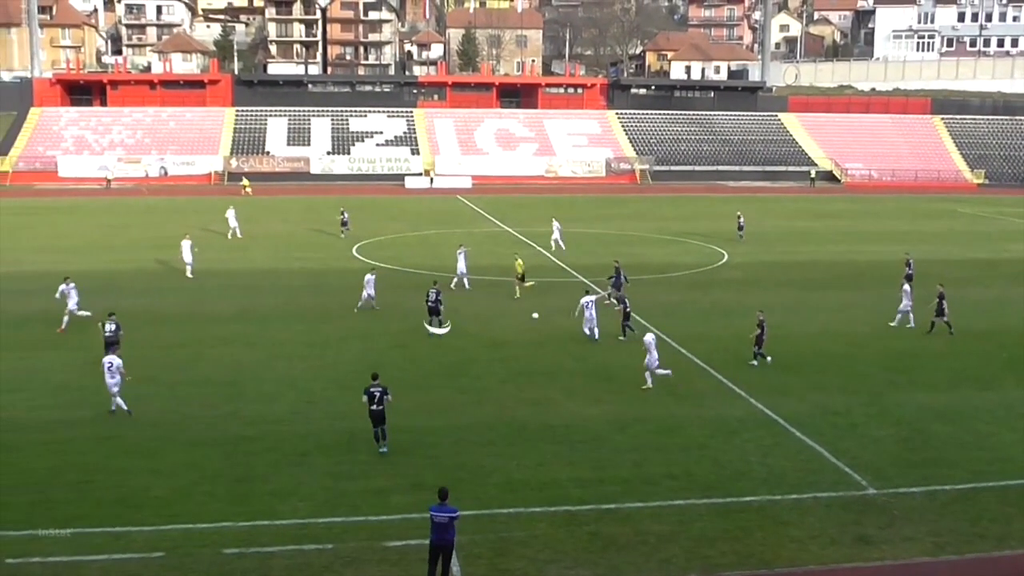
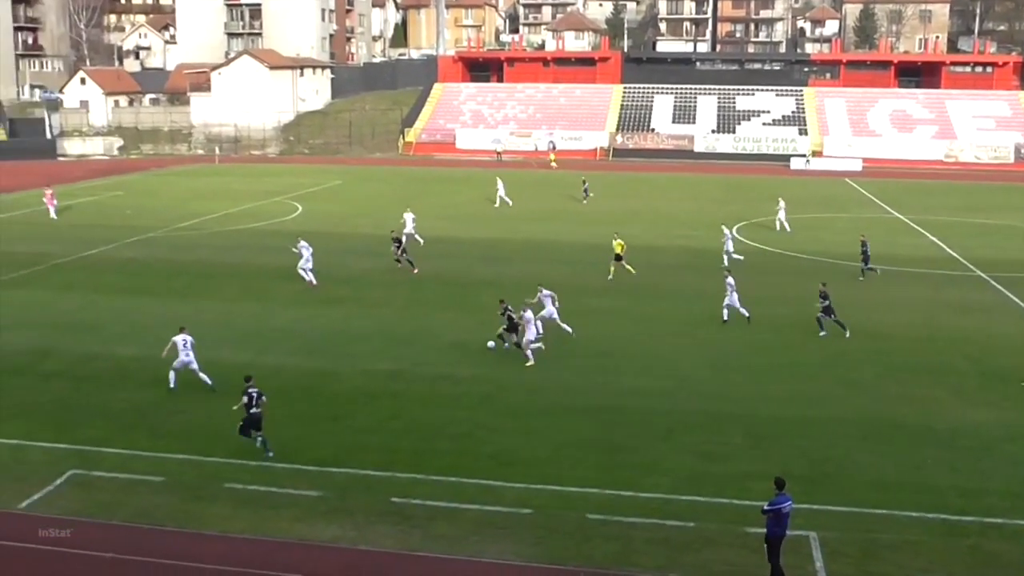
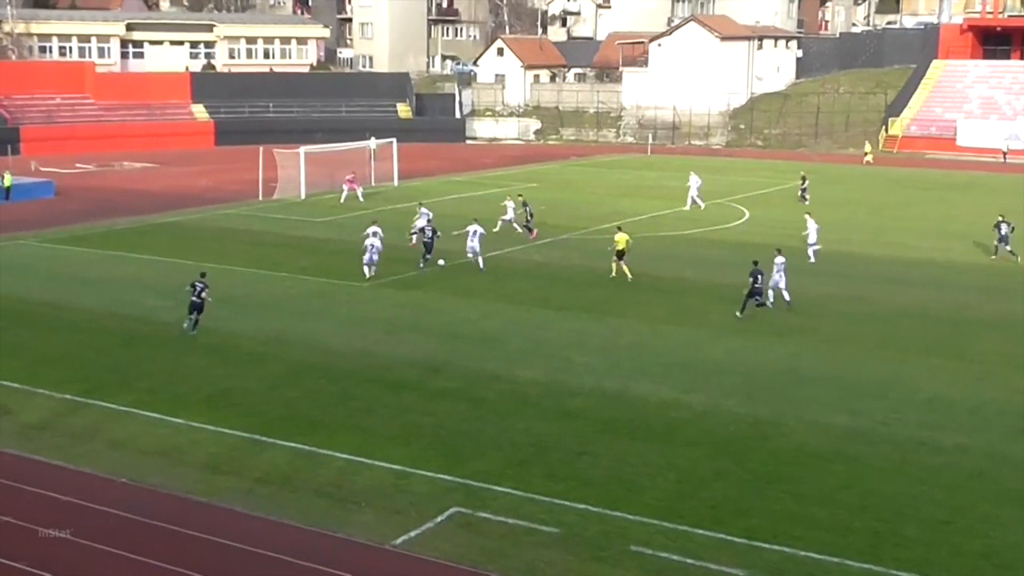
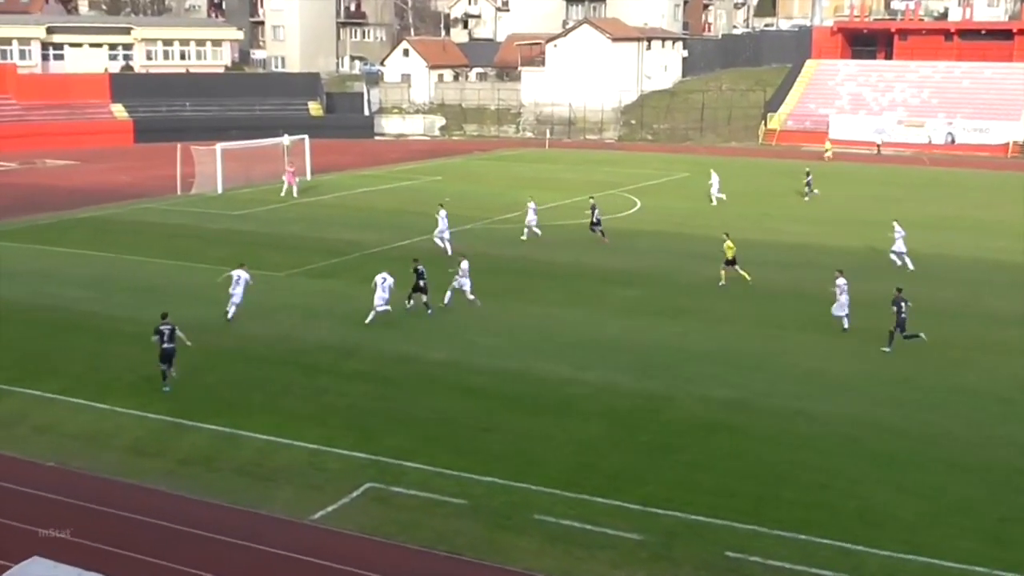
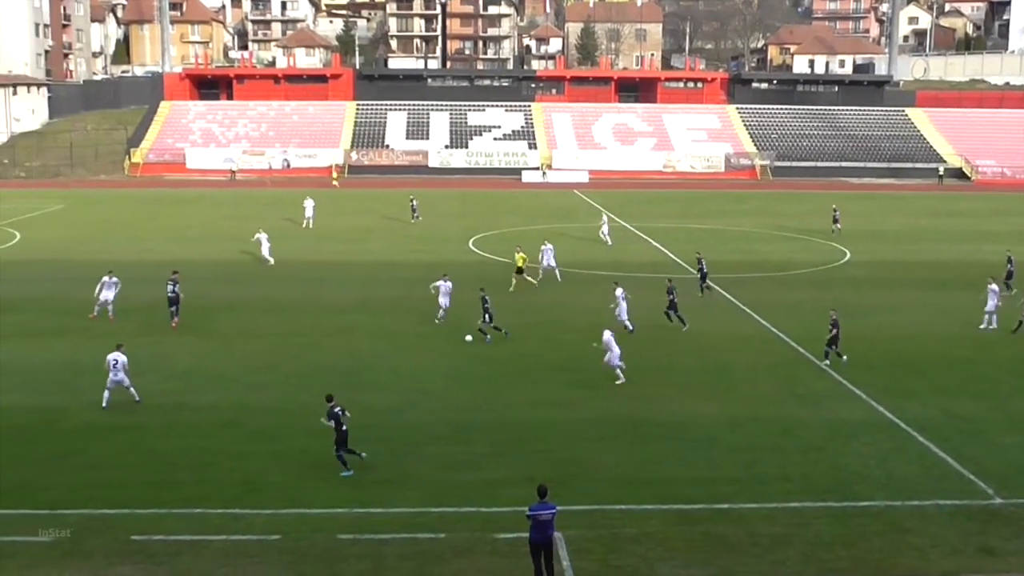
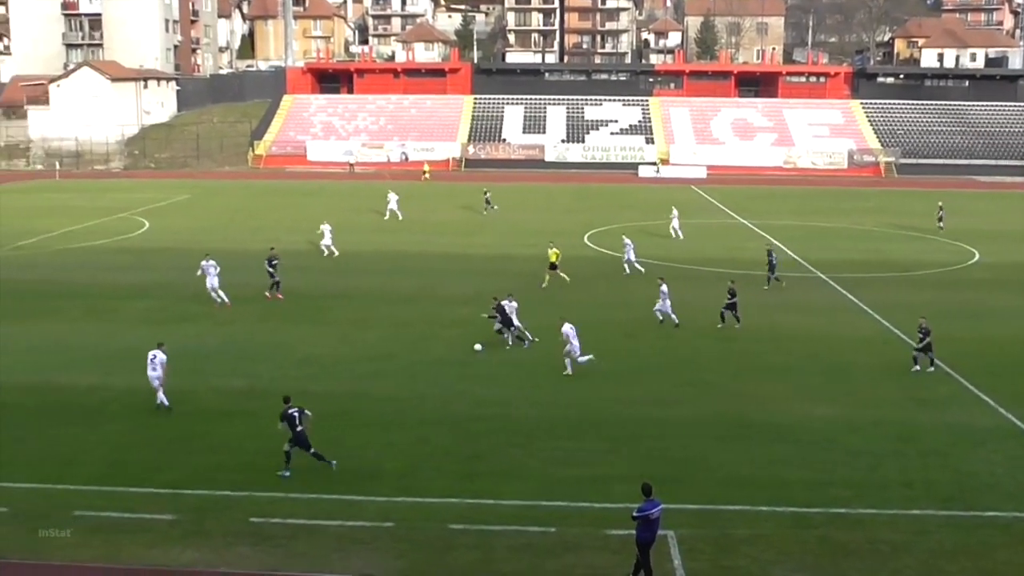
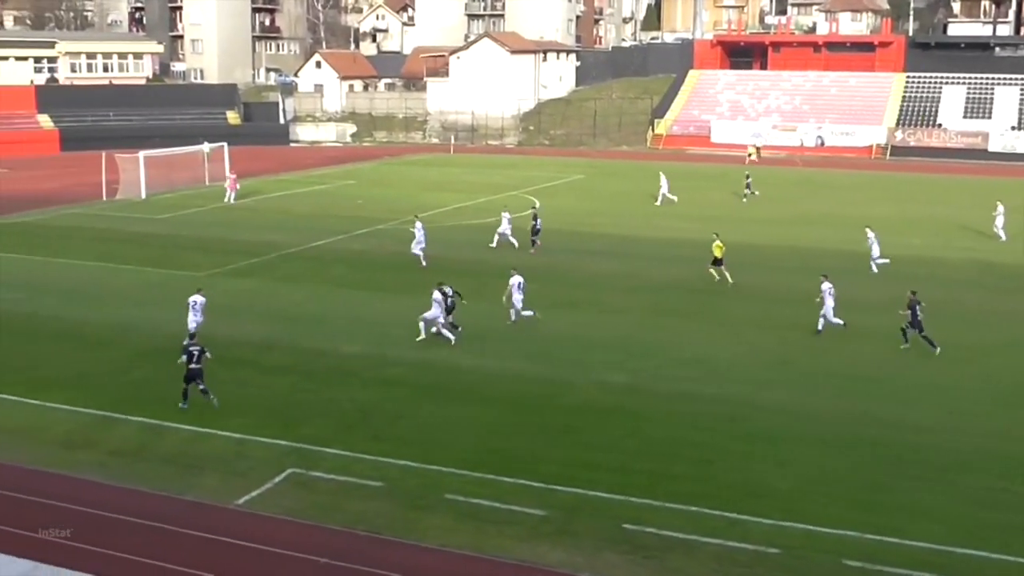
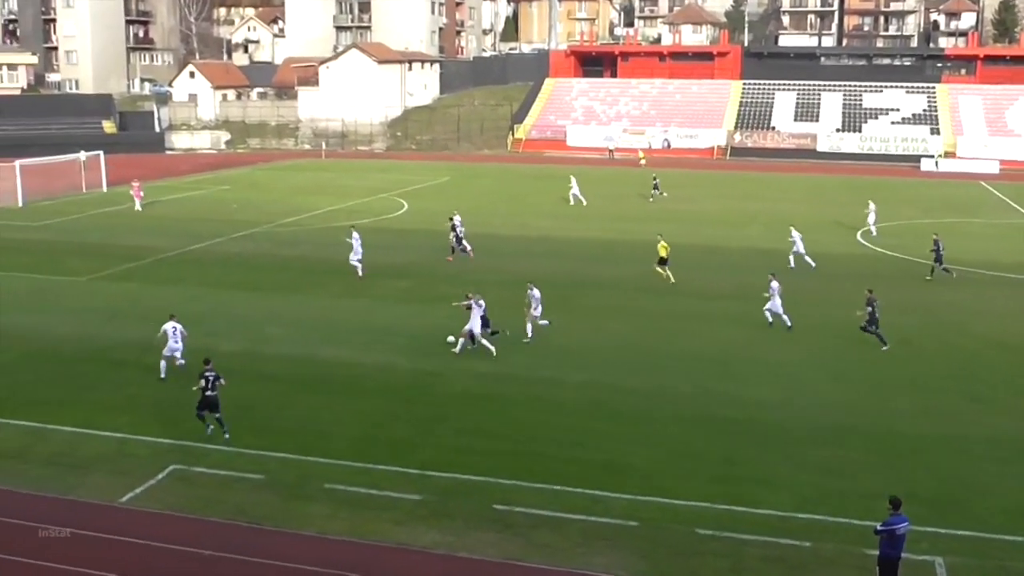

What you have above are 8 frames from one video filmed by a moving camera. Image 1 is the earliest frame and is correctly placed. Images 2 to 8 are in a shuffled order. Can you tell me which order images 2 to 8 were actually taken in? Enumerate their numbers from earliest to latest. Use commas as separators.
5, 6, 2, 8, 7, 4, 3
